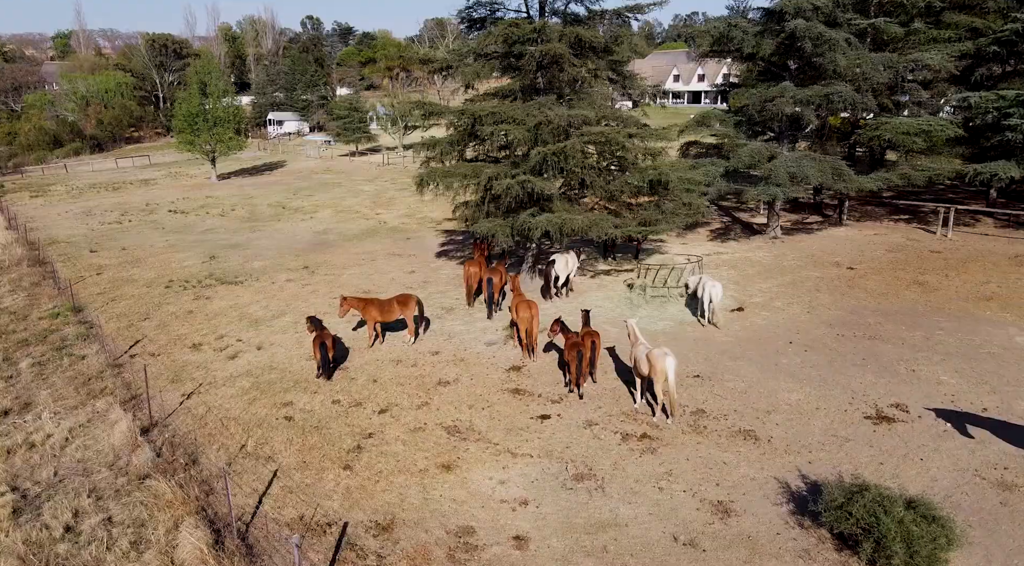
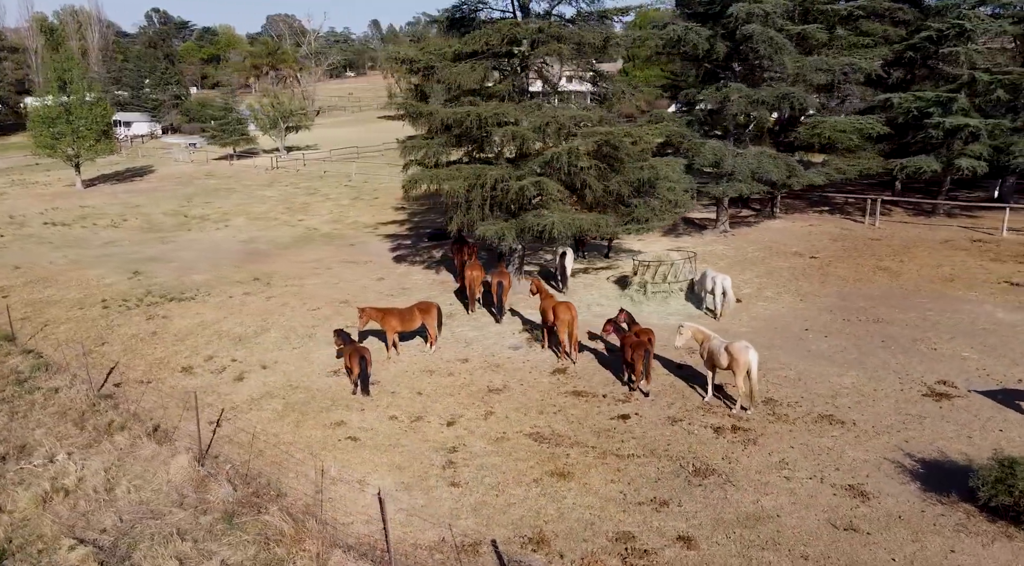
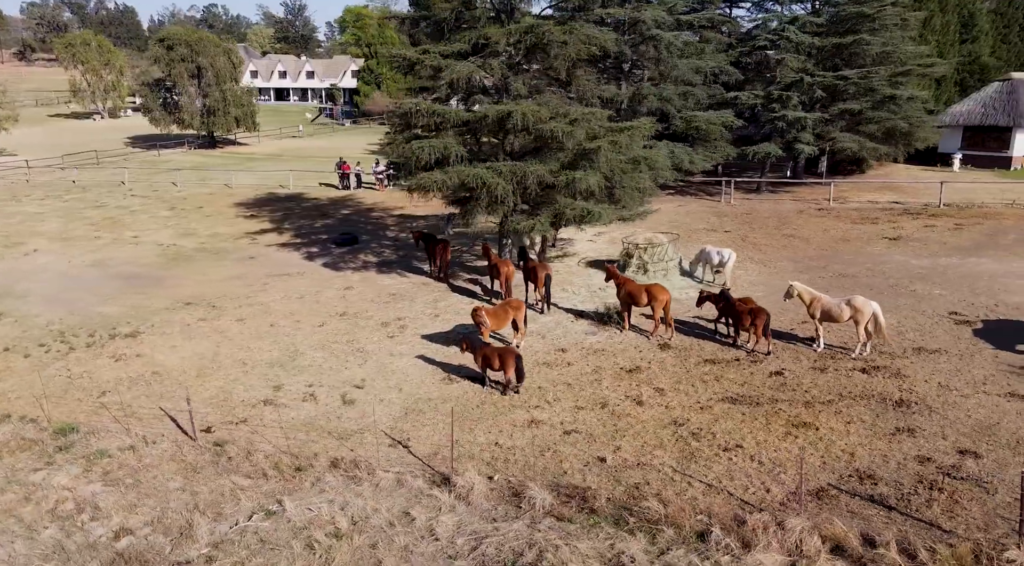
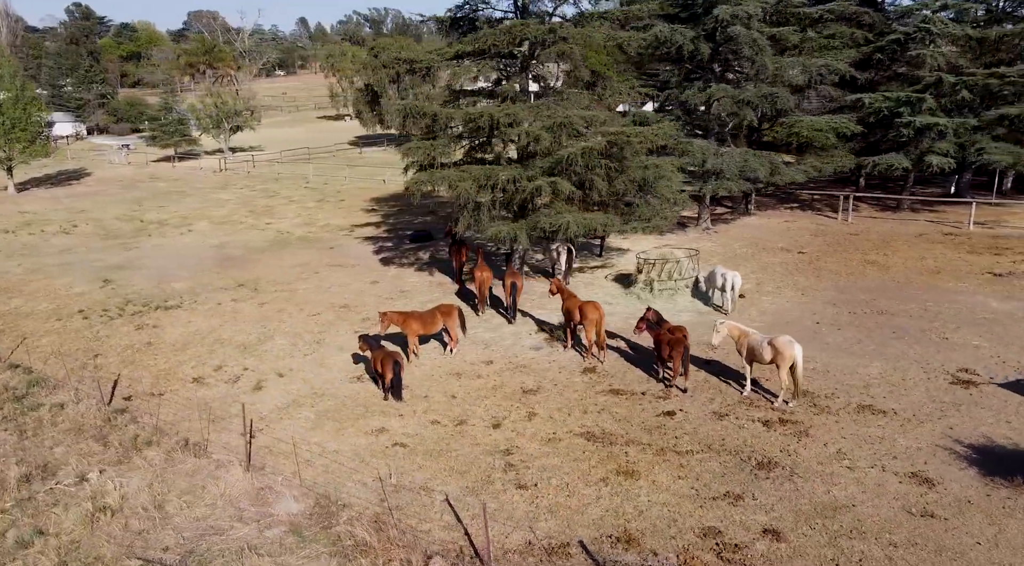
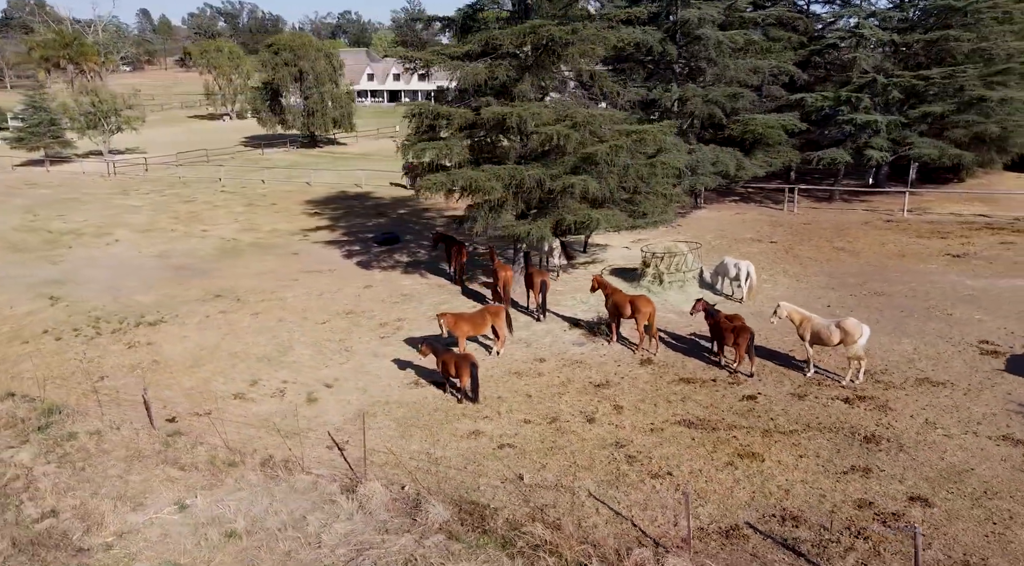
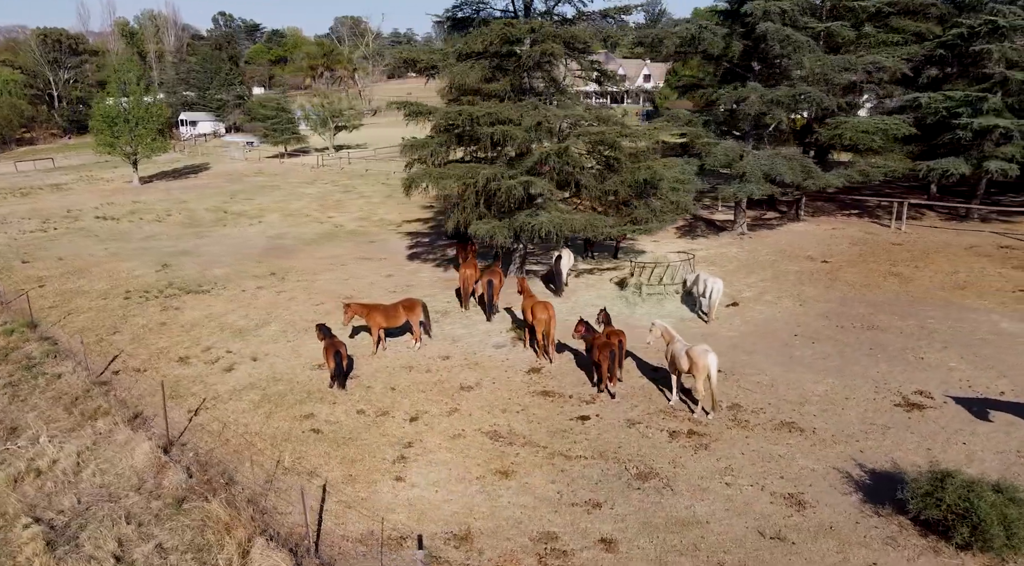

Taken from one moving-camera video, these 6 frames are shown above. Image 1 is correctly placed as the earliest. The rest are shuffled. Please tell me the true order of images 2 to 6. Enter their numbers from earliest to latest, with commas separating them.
6, 2, 4, 5, 3
